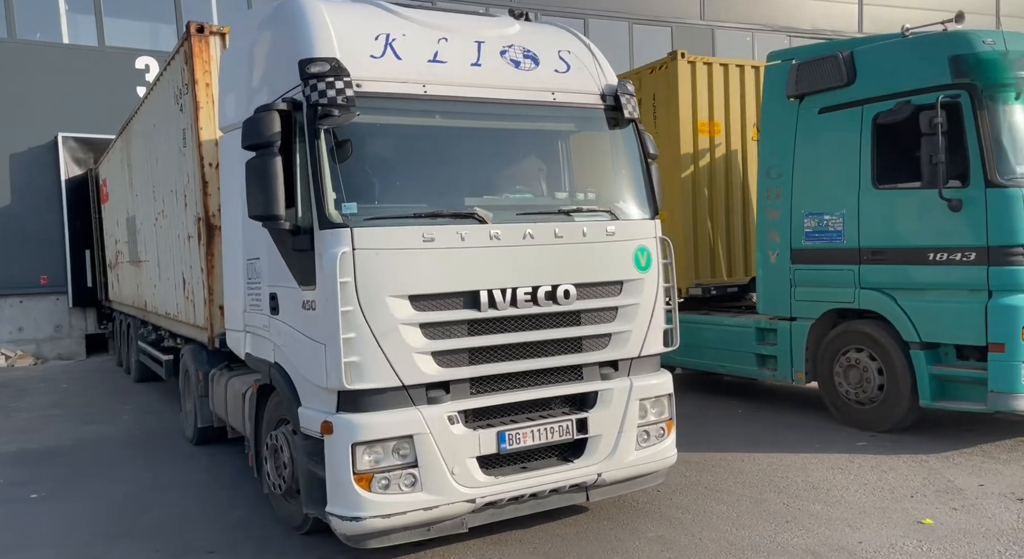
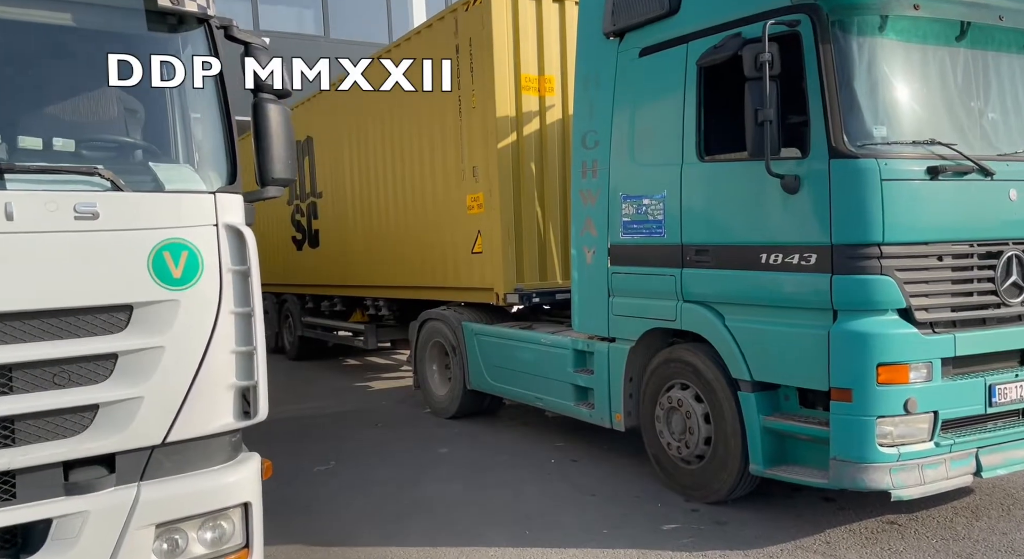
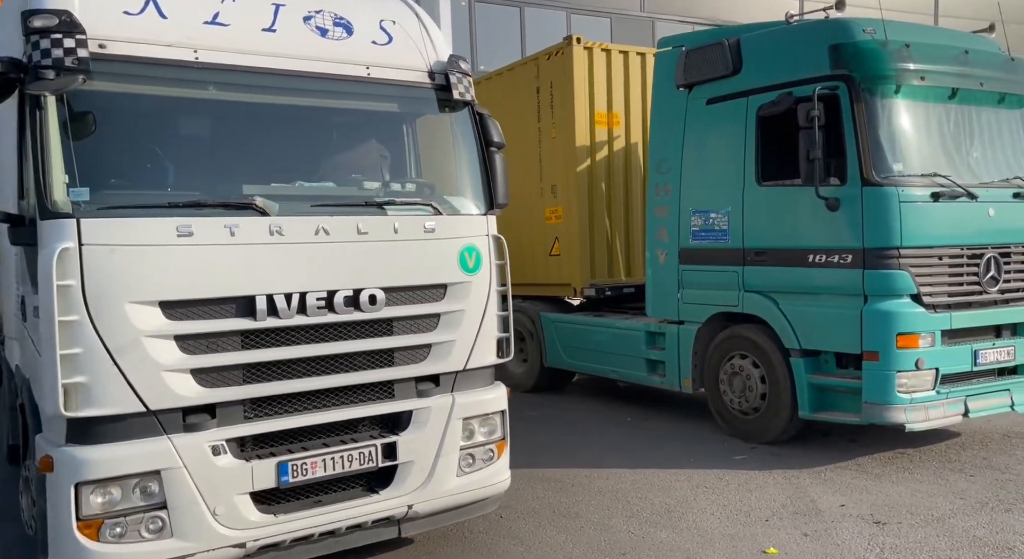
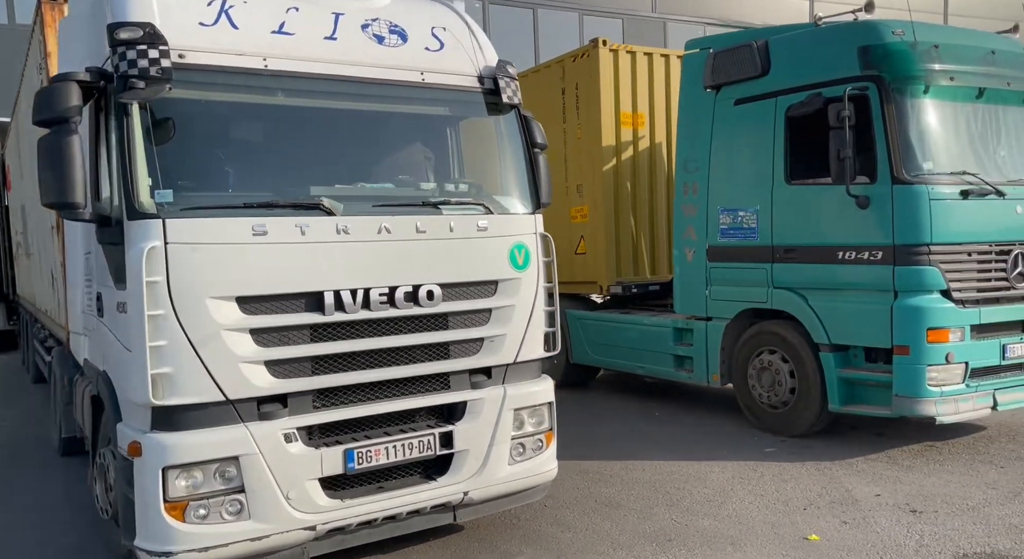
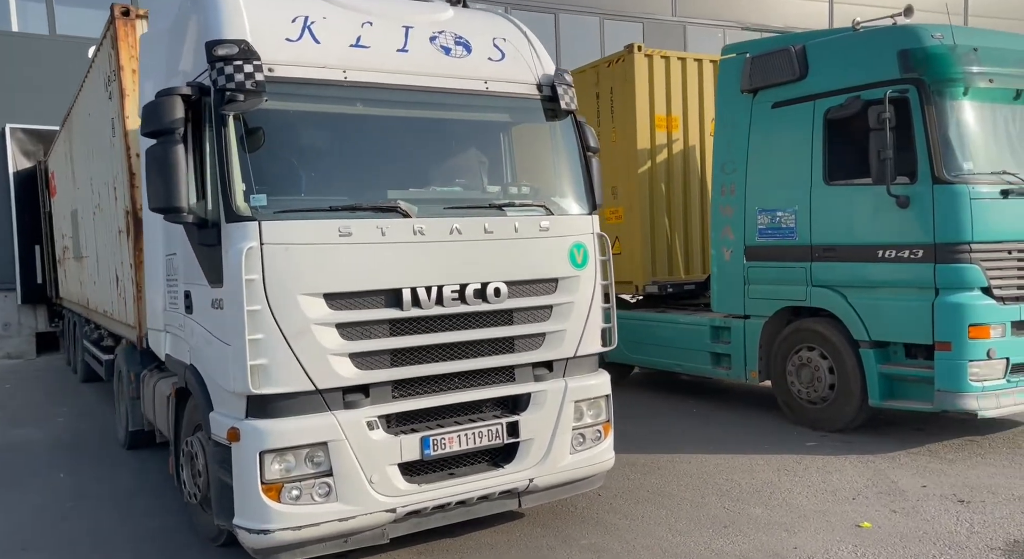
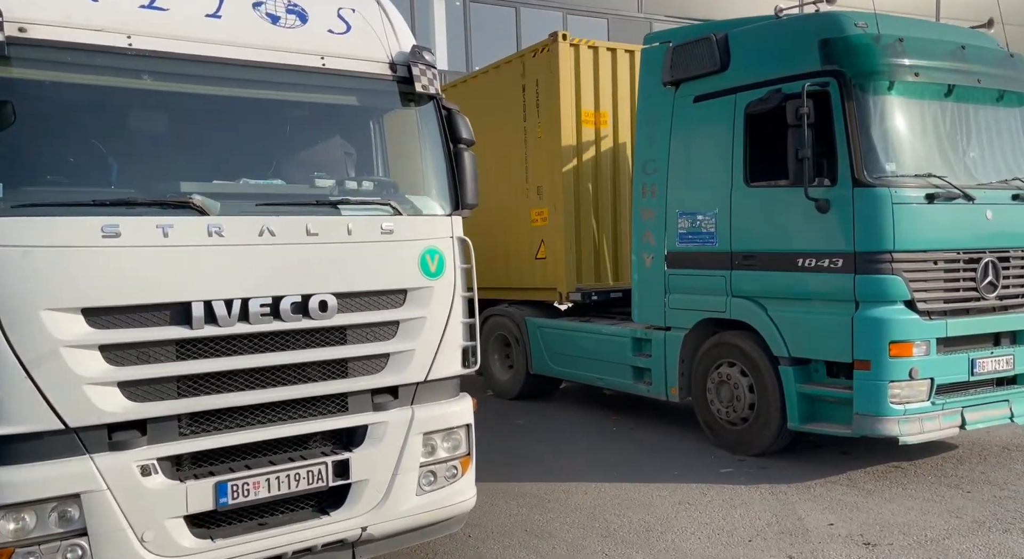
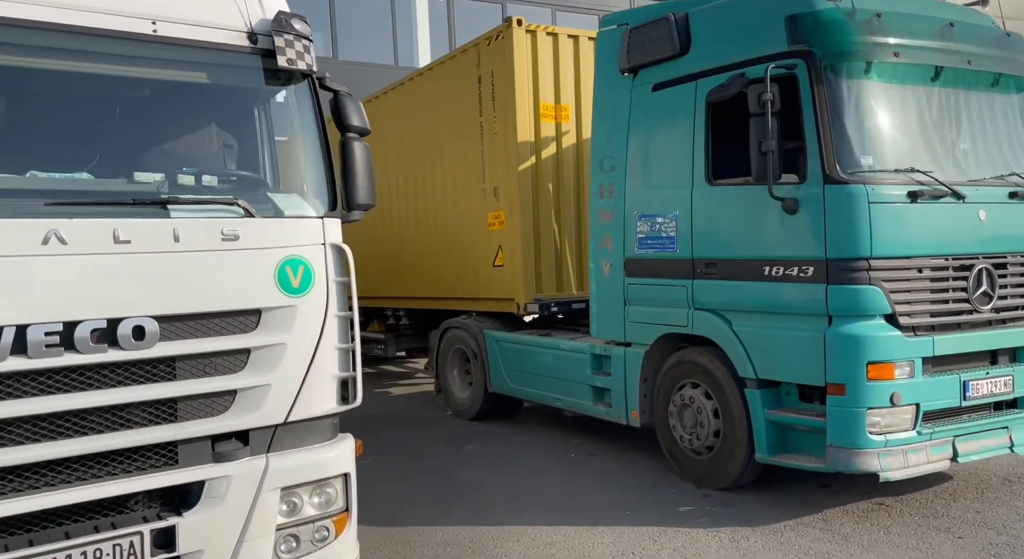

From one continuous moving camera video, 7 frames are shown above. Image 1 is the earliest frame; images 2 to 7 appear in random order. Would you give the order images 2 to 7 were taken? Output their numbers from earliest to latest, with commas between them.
5, 4, 3, 6, 7, 2
